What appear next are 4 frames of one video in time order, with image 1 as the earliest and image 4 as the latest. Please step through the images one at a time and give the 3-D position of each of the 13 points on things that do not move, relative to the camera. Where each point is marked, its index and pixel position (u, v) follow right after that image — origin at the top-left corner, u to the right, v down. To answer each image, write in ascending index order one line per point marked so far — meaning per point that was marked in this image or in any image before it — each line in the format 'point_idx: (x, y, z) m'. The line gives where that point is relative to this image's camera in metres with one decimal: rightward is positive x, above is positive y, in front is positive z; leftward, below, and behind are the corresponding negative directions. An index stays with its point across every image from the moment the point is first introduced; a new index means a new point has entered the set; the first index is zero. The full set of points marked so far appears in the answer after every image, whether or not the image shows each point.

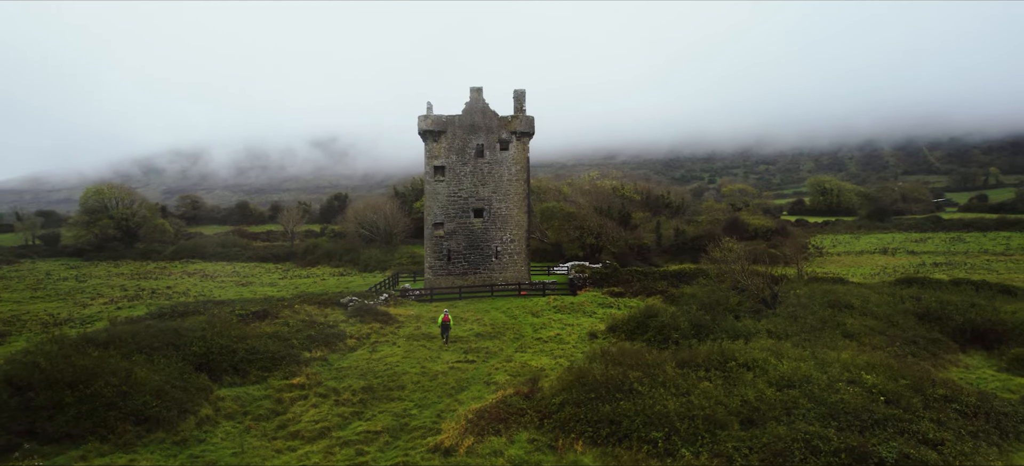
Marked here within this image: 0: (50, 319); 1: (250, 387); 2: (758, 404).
0: (-13.5, -2.5, +19.1) m
1: (-4.1, -2.4, +10.3) m
2: (+2.9, -2.0, +7.8) m
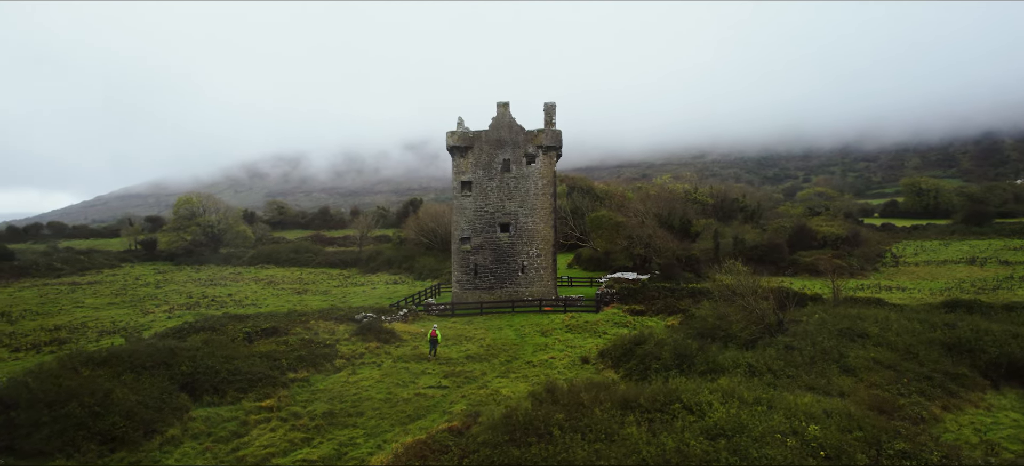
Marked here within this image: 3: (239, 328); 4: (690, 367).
0: (-12.9, -3.0, +20.9) m
1: (-4.8, -2.9, +10.9) m
2: (+1.8, -2.5, +7.5) m
3: (-6.4, -2.2, +15.4) m
4: (+3.1, -2.4, +11.5) m
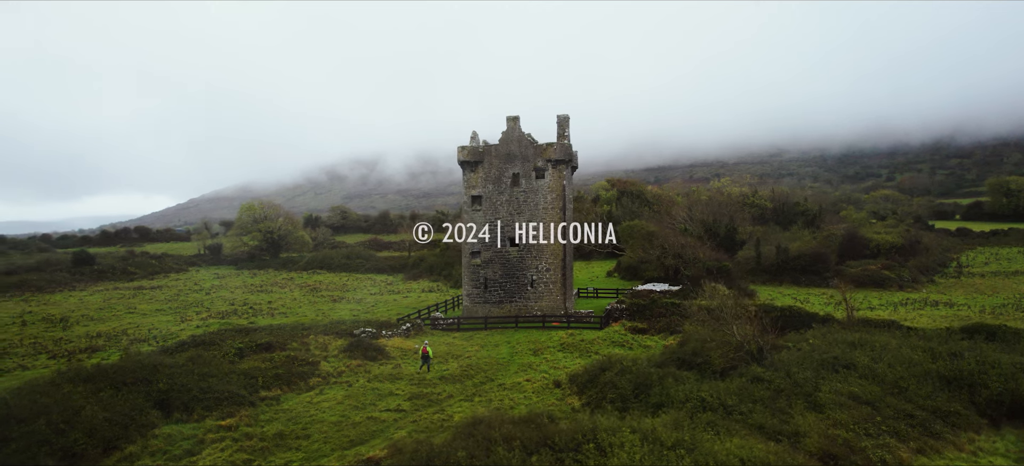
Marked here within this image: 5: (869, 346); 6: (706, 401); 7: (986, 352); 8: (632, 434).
0: (-12.6, -3.4, +22.4) m
1: (-5.7, -3.4, +11.5) m
2: (+0.5, -3.0, +7.3) m
3: (-6.8, -2.7, +16.2) m
4: (+2.2, -2.8, +11.2) m
5: (+7.7, -2.4, +14.1) m
6: (+3.2, -2.7, +10.7) m
7: (+9.9, -2.5, +13.7) m
8: (+1.7, -2.7, +8.9) m
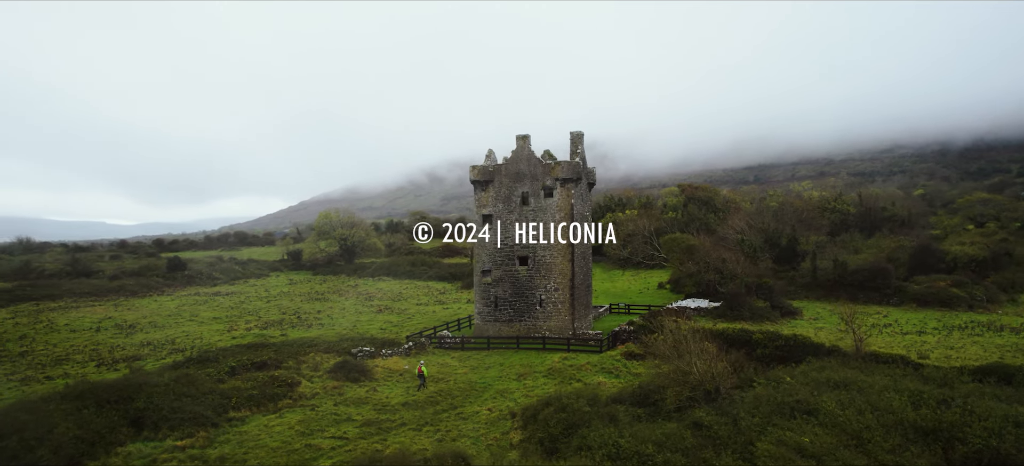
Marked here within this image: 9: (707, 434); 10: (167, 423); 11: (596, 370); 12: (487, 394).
0: (-12.1, -4.1, +24.3) m
1: (-6.9, -4.0, +12.4) m
2: (-1.4, -3.7, +7.4) m
3: (-7.3, -3.4, +17.3) m
4: (+0.9, -3.5, +11.0) m
5: (+6.7, -3.1, +13.0) m
6: (+1.8, -3.4, +10.3) m
7: (+8.9, -3.1, +12.3) m
8: (0.0, -3.4, +8.8) m
9: (+3.4, -3.3, +11.1) m
10: (-6.9, -3.8, +13.1) m
11: (+2.2, -3.6, +17.3) m
12: (-0.6, -3.8, +15.5) m
